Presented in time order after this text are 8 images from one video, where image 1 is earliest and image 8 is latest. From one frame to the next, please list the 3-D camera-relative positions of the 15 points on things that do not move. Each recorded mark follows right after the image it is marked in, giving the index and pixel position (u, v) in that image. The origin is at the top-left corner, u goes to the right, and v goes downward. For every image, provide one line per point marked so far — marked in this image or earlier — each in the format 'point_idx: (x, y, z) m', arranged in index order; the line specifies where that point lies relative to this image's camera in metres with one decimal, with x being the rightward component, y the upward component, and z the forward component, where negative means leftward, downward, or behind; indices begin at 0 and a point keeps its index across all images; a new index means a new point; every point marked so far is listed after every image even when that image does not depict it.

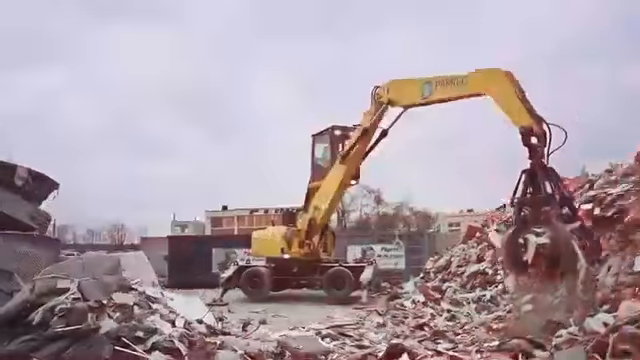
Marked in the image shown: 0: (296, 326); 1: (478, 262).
0: (-0.4, -2.4, +12.6) m
1: (+3.3, -1.7, +15.5) m
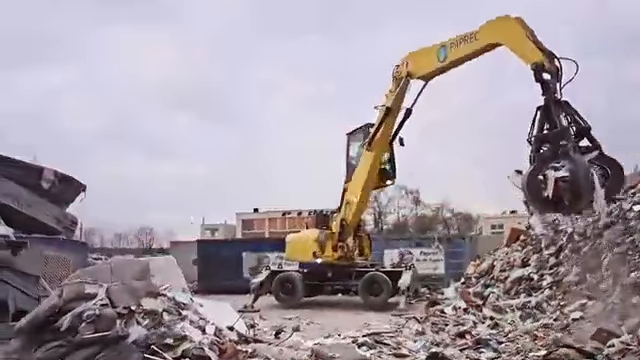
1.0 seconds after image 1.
0: (+0.2, -2.4, +12.1) m
1: (+4.0, -1.7, +14.8) m
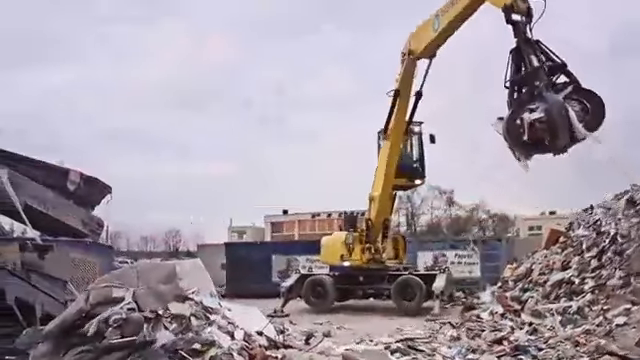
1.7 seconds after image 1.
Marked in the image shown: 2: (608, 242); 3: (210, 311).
0: (+0.7, -2.4, +11.7) m
1: (+4.5, -1.7, +14.3) m
2: (+5.2, -1.1, +13.9) m
3: (-1.6, -1.9, +11.4) m
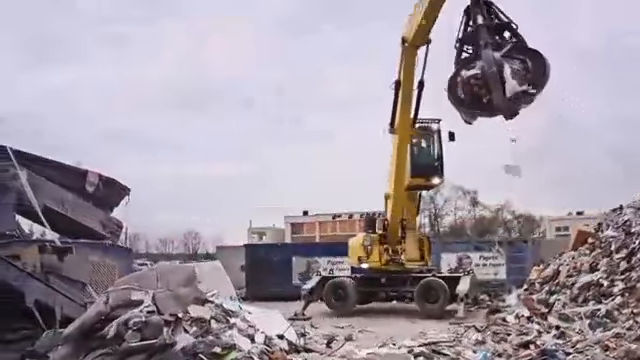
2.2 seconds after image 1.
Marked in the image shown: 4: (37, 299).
0: (+1.0, -2.4, +11.5) m
1: (+4.9, -1.7, +14.0) m
2: (+5.6, -1.1, +13.6) m
3: (-1.3, -2.0, +11.2) m
4: (-4.1, -1.7, +11.2) m
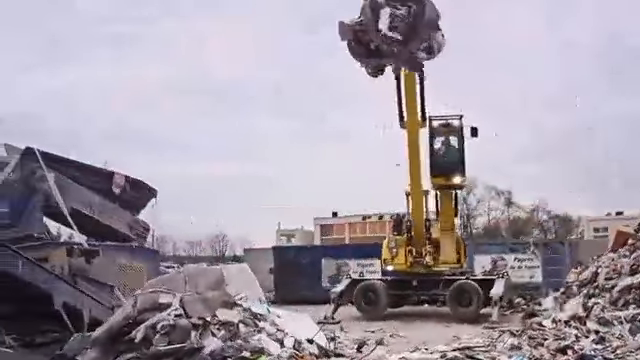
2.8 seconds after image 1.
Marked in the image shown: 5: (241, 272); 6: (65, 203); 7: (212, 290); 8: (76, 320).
0: (+1.4, -2.4, +11.2) m
1: (+5.5, -1.7, +13.5) m
2: (+6.1, -1.1, +13.1) m
3: (-0.9, -2.0, +11.0) m
4: (-3.7, -1.8, +11.1) m
5: (-1.2, -1.4, +11.6) m
6: (-4.4, -0.4, +13.1) m
7: (-1.5, -1.6, +10.6) m
8: (-3.6, -2.1, +11.4) m
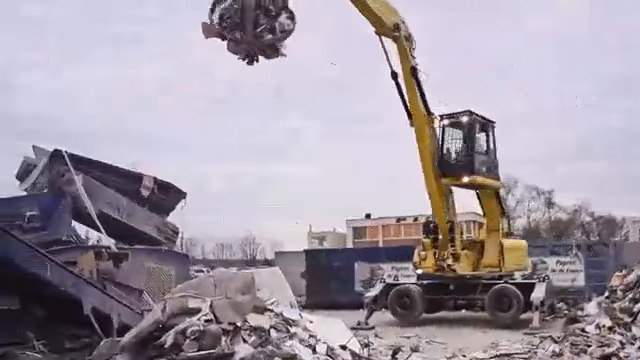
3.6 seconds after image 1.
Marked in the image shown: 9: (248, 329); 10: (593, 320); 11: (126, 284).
0: (+1.9, -2.5, +10.8) m
1: (+6.0, -1.7, +13.0) m
2: (+6.7, -1.1, +12.5) m
3: (-0.4, -2.0, +10.7) m
4: (-3.2, -1.8, +10.9) m
5: (-0.7, -1.5, +11.4) m
6: (-3.8, -0.4, +12.9) m
7: (-1.0, -1.6, +10.3) m
8: (-3.1, -2.1, +11.2) m
9: (-1.0, -2.0, +10.1) m
10: (+4.3, -2.2, +12.2) m
11: (-3.0, -1.6, +12.0) m
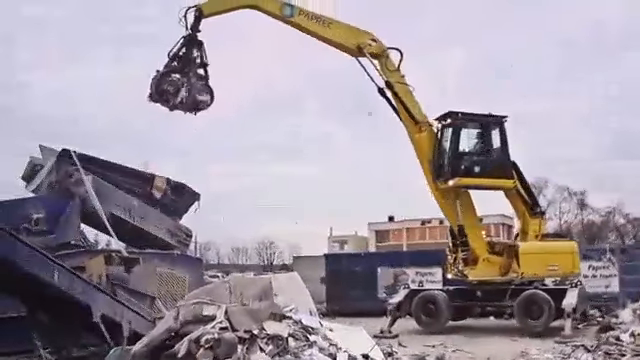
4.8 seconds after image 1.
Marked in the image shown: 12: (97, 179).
0: (+2.2, -2.5, +10.3) m
1: (+6.3, -1.7, +12.4) m
2: (+7.0, -1.1, +11.9) m
3: (-0.1, -2.0, +10.2) m
4: (-2.9, -1.8, +10.4) m
5: (-0.5, -1.5, +10.9) m
6: (-3.5, -0.5, +12.5) m
7: (-0.8, -1.6, +9.8) m
8: (-2.9, -2.1, +10.7) m
9: (-0.7, -2.0, +9.6) m
10: (+4.6, -2.2, +11.7) m
11: (-2.8, -1.7, +11.5) m
12: (-3.6, 0.0, +12.5) m
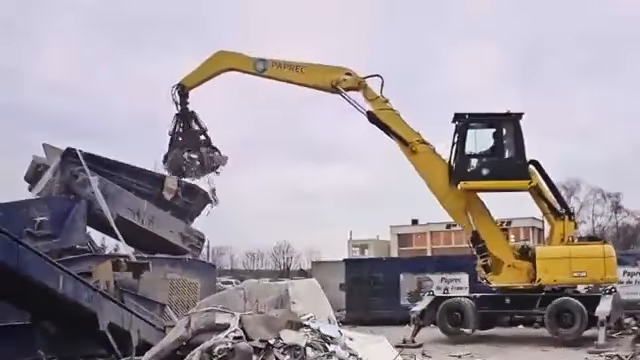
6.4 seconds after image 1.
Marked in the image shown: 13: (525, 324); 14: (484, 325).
0: (+2.4, -2.5, +9.7) m
1: (+6.6, -1.7, +11.8) m
2: (+7.2, -1.1, +11.4) m
3: (+0.1, -2.0, +9.7) m
4: (-2.7, -1.8, +9.9) m
5: (-0.2, -1.5, +10.3) m
6: (-3.3, -0.5, +12.0) m
7: (-0.5, -1.6, +9.3) m
8: (-2.6, -2.1, +10.2) m
9: (-0.5, -2.0, +9.1) m
10: (+4.9, -2.3, +11.1) m
11: (-2.5, -1.7, +11.0) m
12: (-3.4, 0.0, +12.0) m
13: (+4.5, -3.5, +19.1) m
14: (+3.7, -3.6, +19.4) m
